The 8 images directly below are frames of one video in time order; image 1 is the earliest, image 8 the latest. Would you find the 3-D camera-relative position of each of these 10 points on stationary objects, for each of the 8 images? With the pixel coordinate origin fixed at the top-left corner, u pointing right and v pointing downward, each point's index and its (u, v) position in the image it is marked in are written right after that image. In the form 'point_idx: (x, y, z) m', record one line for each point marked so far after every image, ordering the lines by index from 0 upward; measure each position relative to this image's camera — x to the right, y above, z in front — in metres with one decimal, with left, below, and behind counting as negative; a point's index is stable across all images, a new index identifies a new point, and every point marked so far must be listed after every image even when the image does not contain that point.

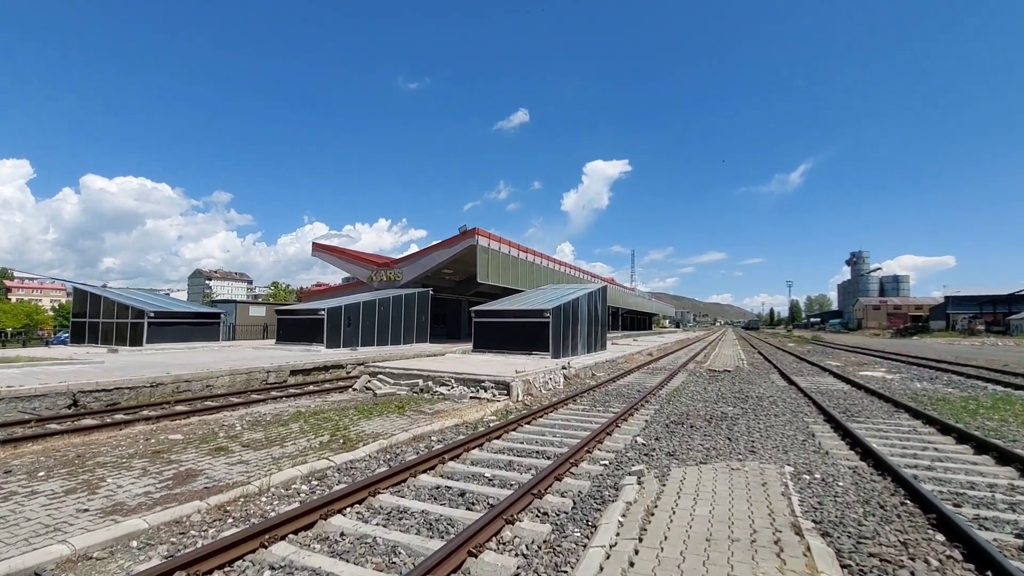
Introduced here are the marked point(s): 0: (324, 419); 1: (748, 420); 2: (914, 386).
0: (-3.5, -2.5, +9.3) m
1: (+4.6, -2.6, +9.7) m
2: (+12.1, -2.9, +15.0) m
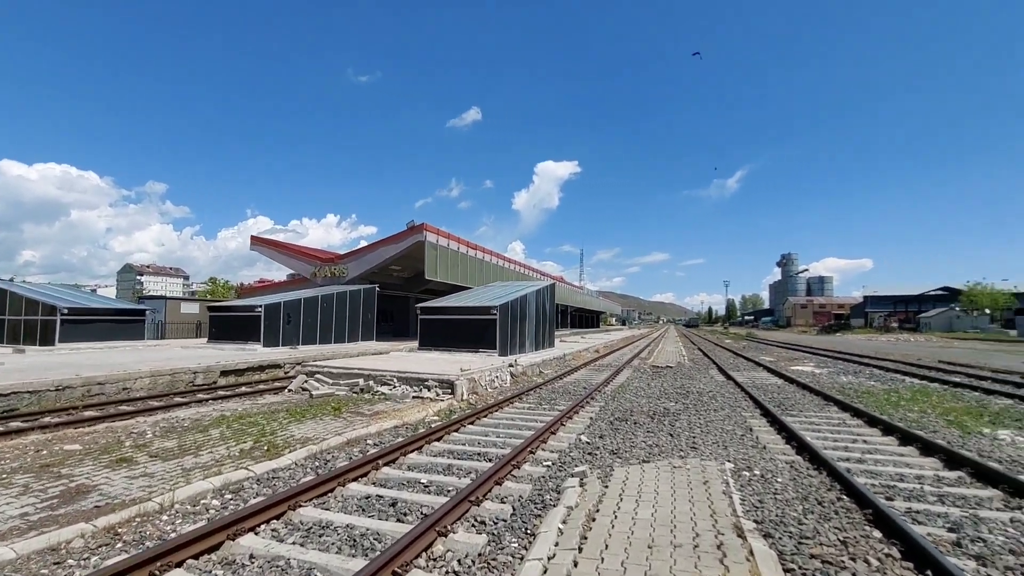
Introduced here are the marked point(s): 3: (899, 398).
0: (-4.5, -2.3, +8.5) m
1: (+3.5, -2.5, +9.7) m
2: (+10.5, -2.9, +15.8) m
3: (+9.0, -2.6, +11.5) m
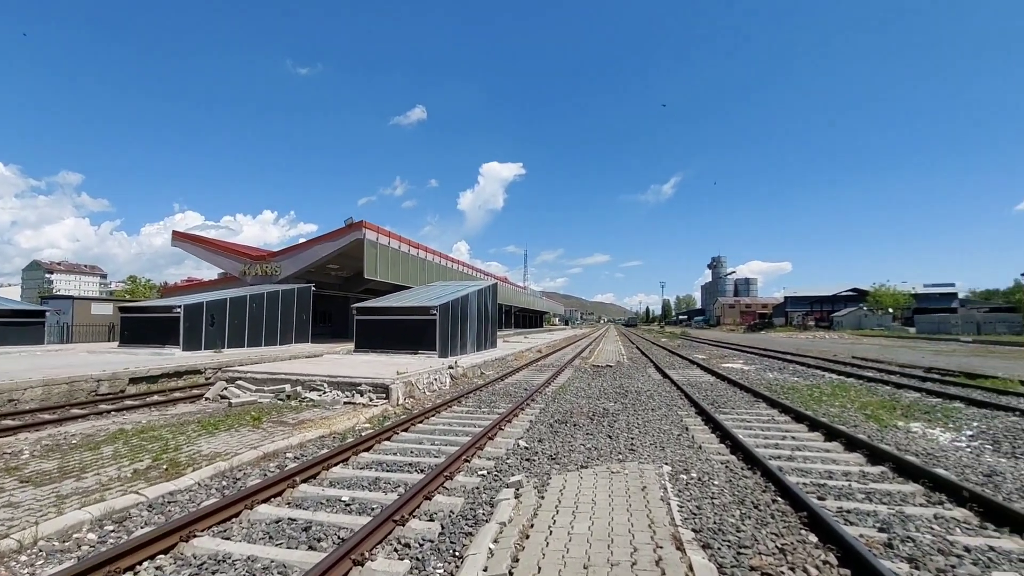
0: (-5.6, -2.3, +7.6) m
1: (+2.3, -2.5, +9.7) m
2: (+8.6, -2.9, +16.5) m
3: (+7.6, -2.6, +12.1) m
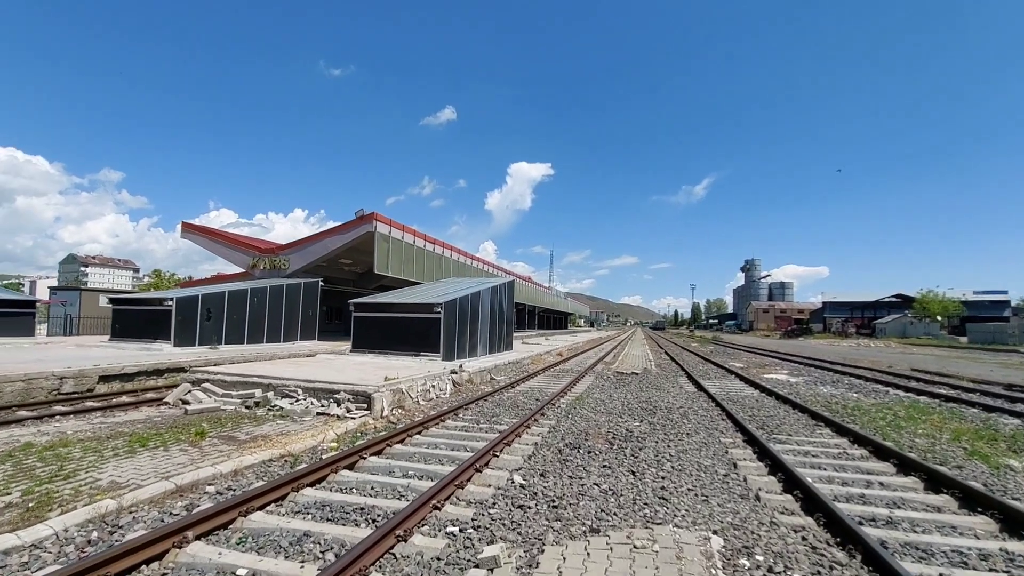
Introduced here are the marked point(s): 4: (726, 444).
0: (-5.7, -2.1, +6.1) m
1: (+2.3, -2.4, +7.8) m
2: (+8.9, -2.9, +14.2) m
3: (+7.7, -2.6, +9.9) m
4: (+3.2, -2.4, +7.5) m
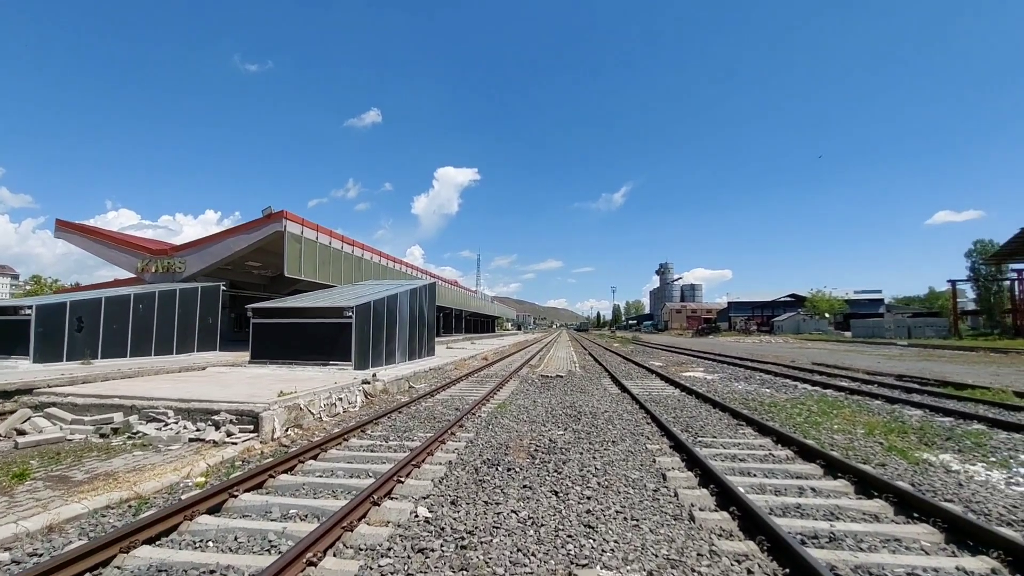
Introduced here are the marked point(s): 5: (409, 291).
0: (-6.6, -2.1, +4.4) m
1: (+1.0, -2.4, +7.2) m
2: (+6.6, -2.9, +14.5) m
3: (+6.0, -2.5, +10.0) m
4: (+2.0, -2.3, +7.0) m
5: (-3.8, -0.1, +18.6) m
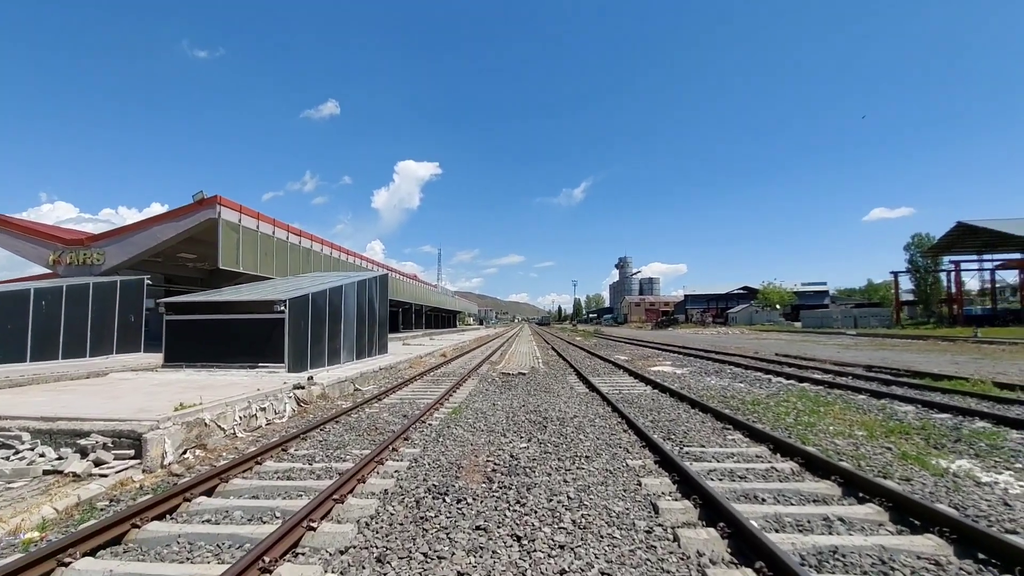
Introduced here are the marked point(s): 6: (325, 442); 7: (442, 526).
0: (-6.9, -2.0, +2.5) m
1: (+0.4, -2.2, +5.8) m
2: (+5.5, -2.6, +13.6) m
3: (+5.2, -2.3, +9.1) m
4: (+1.5, -2.1, +5.8) m
5: (-5.3, +0.2, +16.8) m
6: (-3.0, -2.5, +8.0) m
7: (-0.7, -2.2, +4.7) m
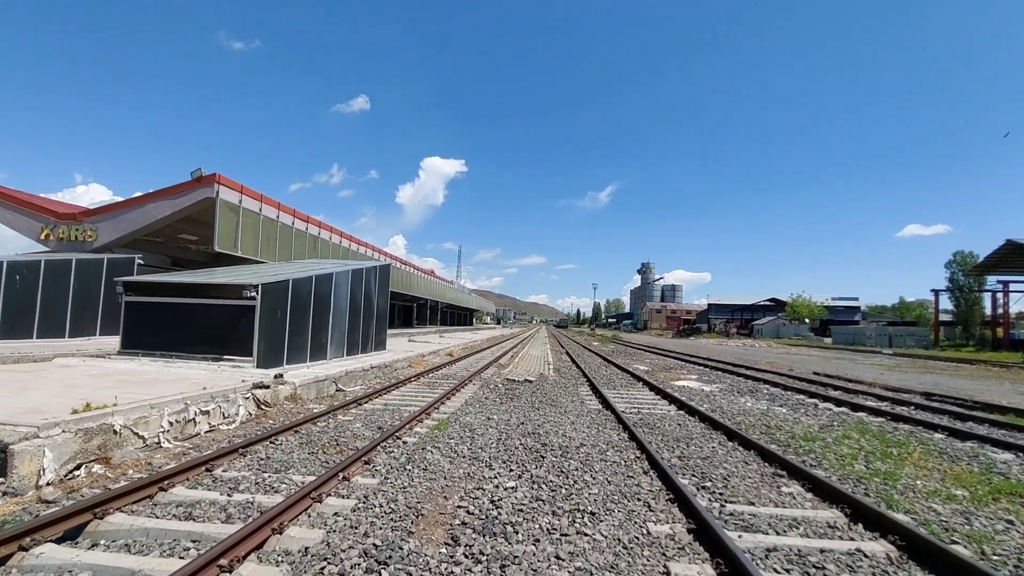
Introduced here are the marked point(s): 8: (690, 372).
0: (-7.3, -1.6, +1.0) m
1: (+0.2, -2.1, +4.1) m
2: (+5.5, -2.7, +11.7) m
3: (+5.1, -2.4, +7.2) m
4: (+1.2, -2.1, +4.0) m
5: (-5.0, +0.5, +15.3) m
6: (-3.2, -2.3, +6.5) m
7: (-1.0, -2.1, +3.1) m
8: (+7.2, -3.4, +20.0) m
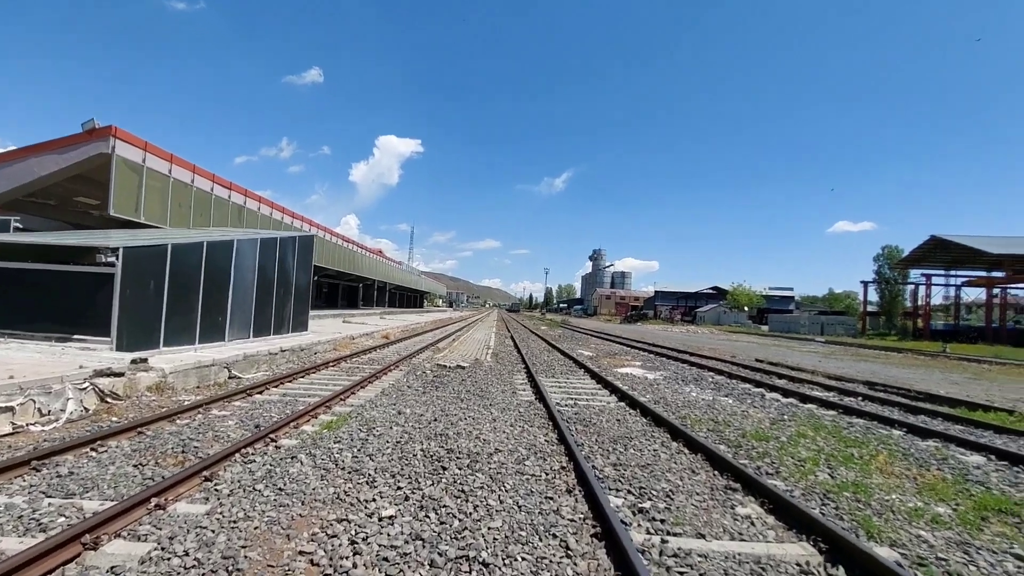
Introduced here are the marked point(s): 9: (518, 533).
0: (-7.8, -1.2, -1.1) m
1: (-0.7, -1.8, +2.7) m
2: (+3.9, -2.3, +10.8) m
3: (+3.9, -2.1, +6.2) m
4: (+0.4, -1.8, +2.7) m
5: (-6.8, +1.3, +13.3) m
6: (-4.2, -1.8, +4.7) m
7: (-1.7, -1.8, +1.6) m
8: (+4.8, -2.7, +19.2) m
9: (0.0, -1.8, +3.8) m
